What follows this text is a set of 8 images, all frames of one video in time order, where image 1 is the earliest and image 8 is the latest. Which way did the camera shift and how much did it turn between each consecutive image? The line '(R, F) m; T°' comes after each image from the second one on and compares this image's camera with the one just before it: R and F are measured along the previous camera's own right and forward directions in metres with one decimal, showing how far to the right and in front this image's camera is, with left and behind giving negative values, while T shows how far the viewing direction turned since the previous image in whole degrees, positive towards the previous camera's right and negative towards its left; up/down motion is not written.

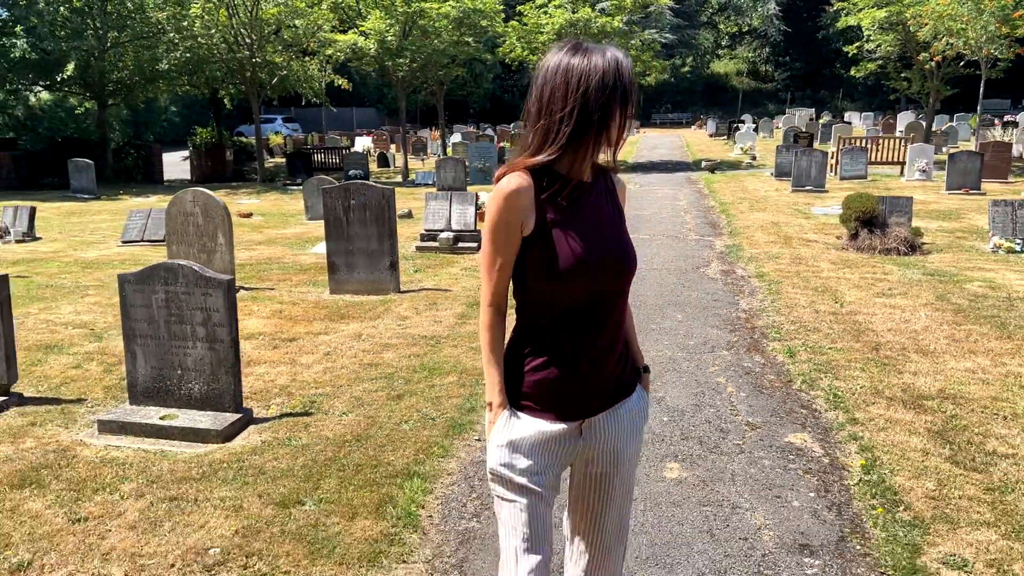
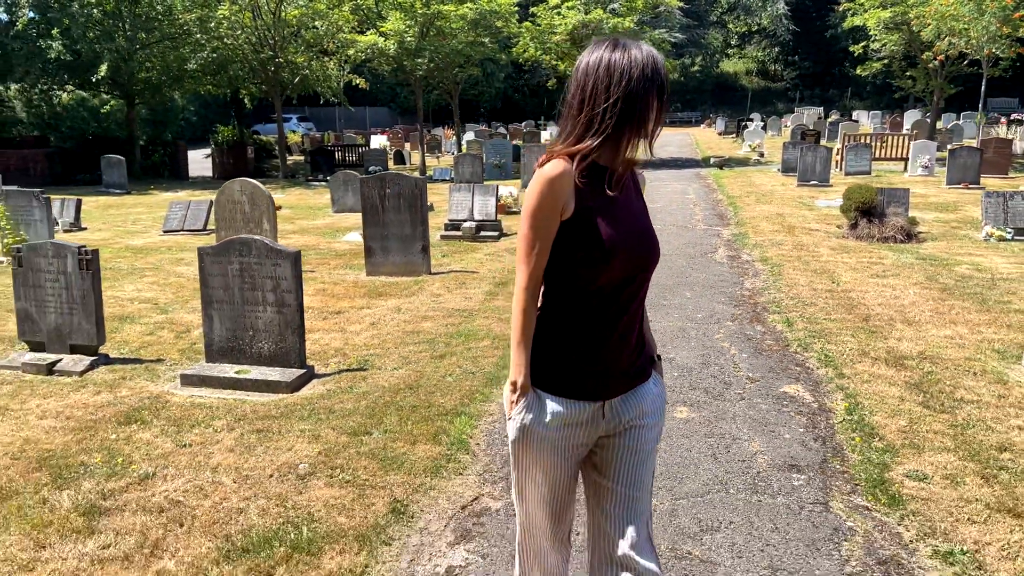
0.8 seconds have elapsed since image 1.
(-0.2, -0.8) m; -1°
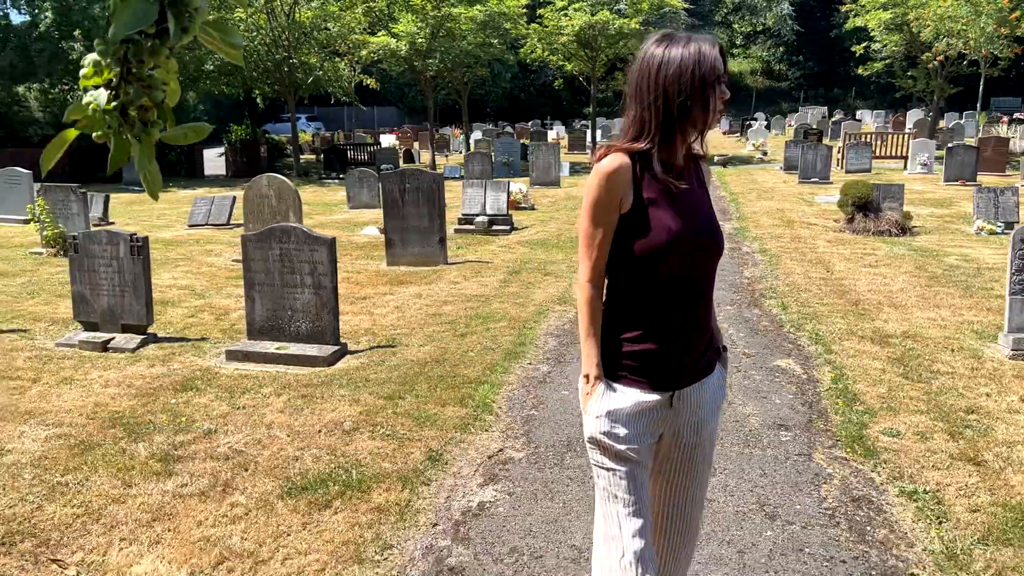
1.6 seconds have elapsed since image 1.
(-0.1, -0.6) m; 0°
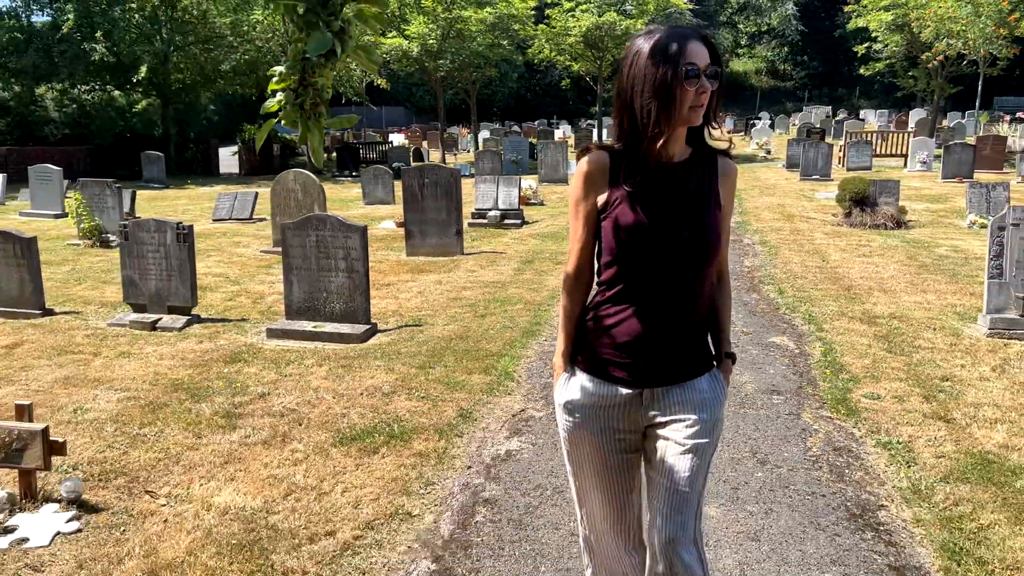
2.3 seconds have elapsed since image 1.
(-0.1, -0.6) m; 0°
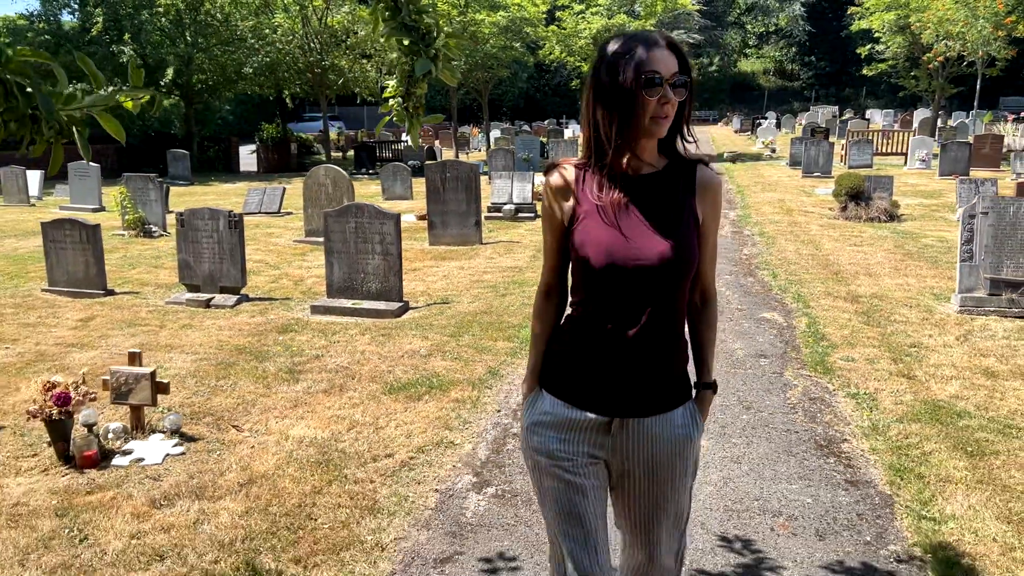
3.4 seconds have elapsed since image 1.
(-0.1, -0.8) m; -1°
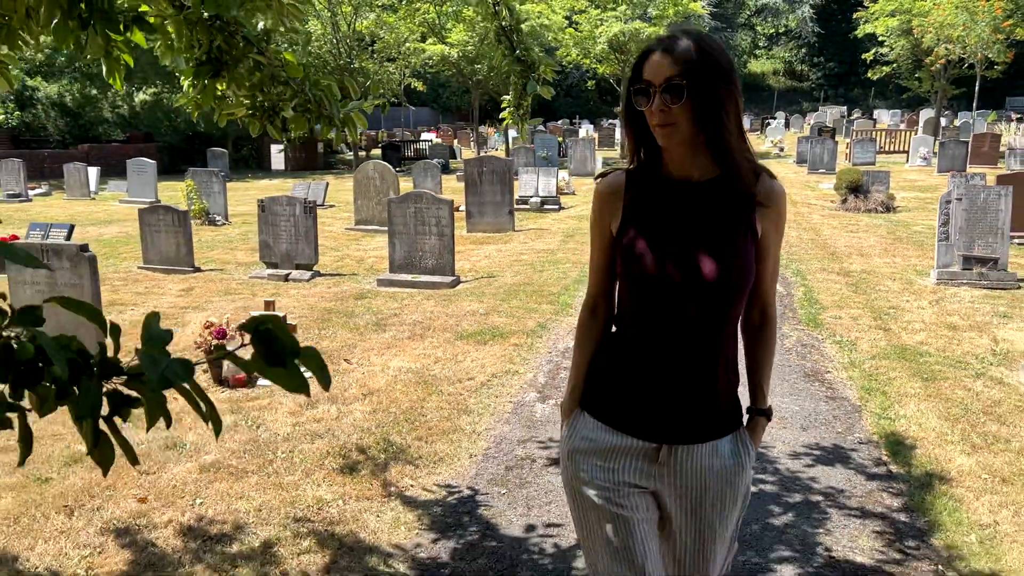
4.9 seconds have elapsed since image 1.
(-0.3, -1.3) m; -1°
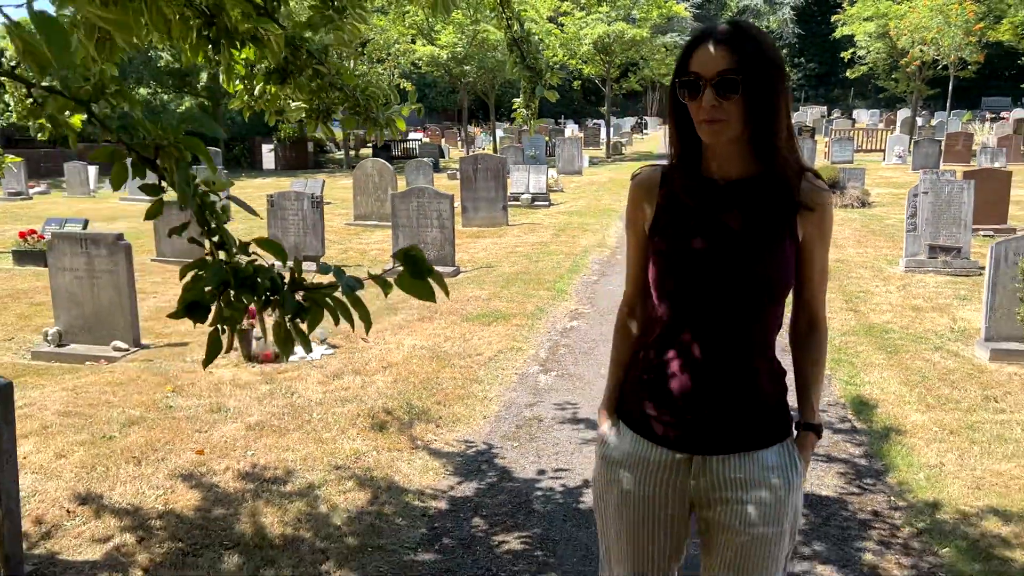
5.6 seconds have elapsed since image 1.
(-0.2, -0.6) m; +1°
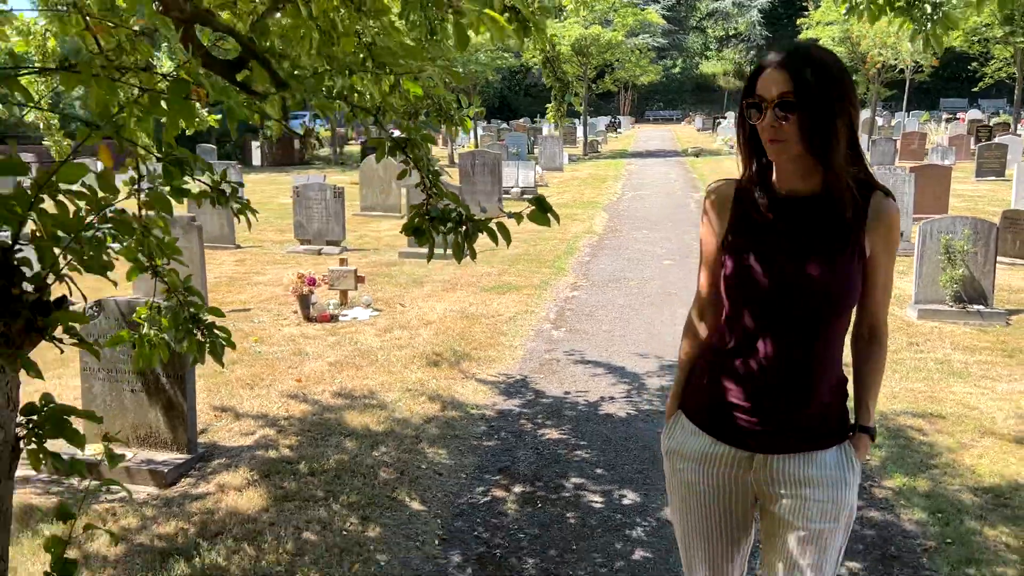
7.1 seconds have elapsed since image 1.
(-0.4, -1.4) m; +2°
